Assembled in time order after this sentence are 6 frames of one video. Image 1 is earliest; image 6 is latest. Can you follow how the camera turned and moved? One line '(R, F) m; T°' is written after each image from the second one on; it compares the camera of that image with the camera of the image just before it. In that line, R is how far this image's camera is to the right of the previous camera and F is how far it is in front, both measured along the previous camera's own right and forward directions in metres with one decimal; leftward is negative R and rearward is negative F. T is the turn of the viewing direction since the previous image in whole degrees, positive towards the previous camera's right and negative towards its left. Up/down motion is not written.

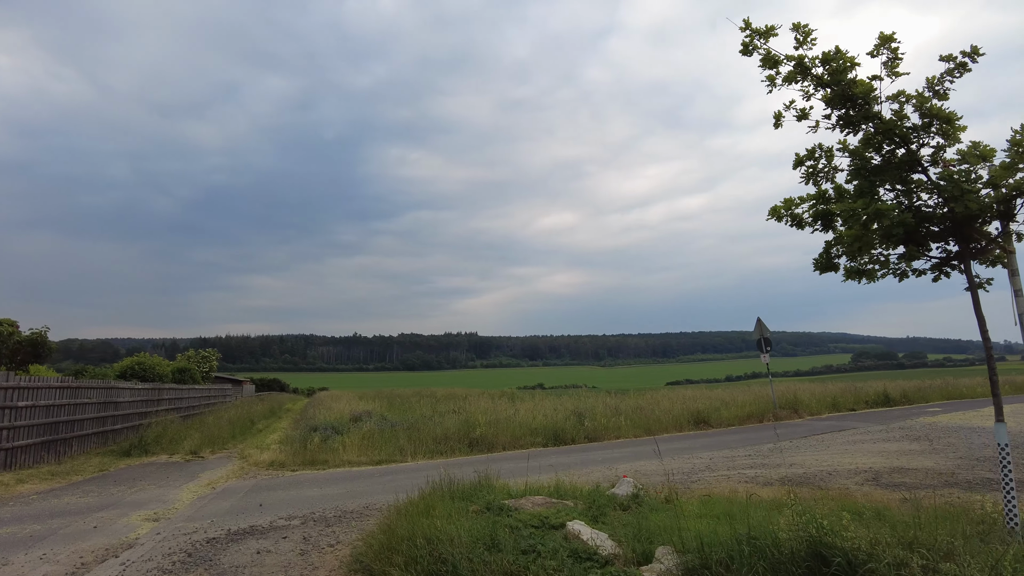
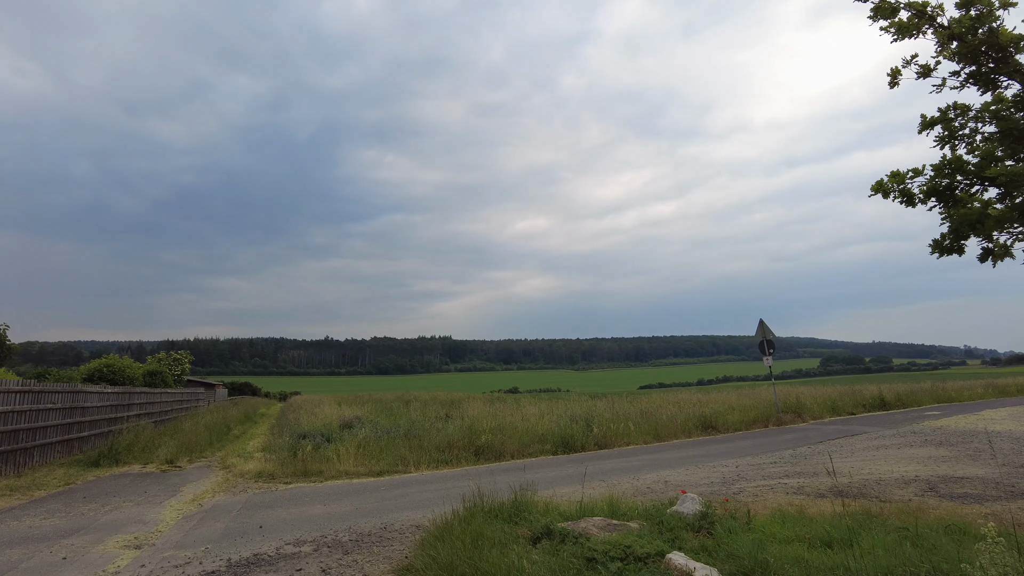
(-0.6, +0.9) m; +2°
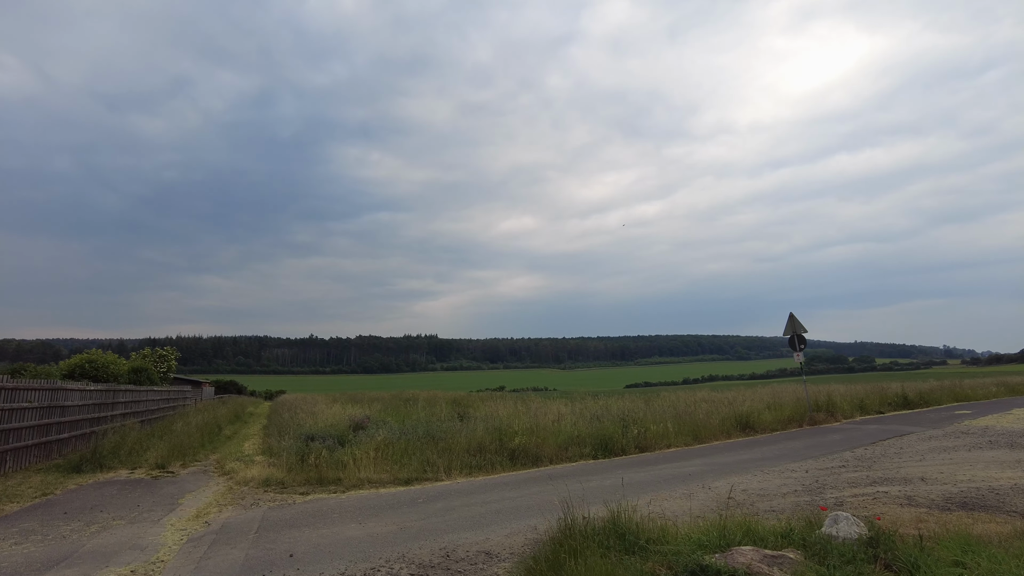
(-0.8, +1.2) m; +1°
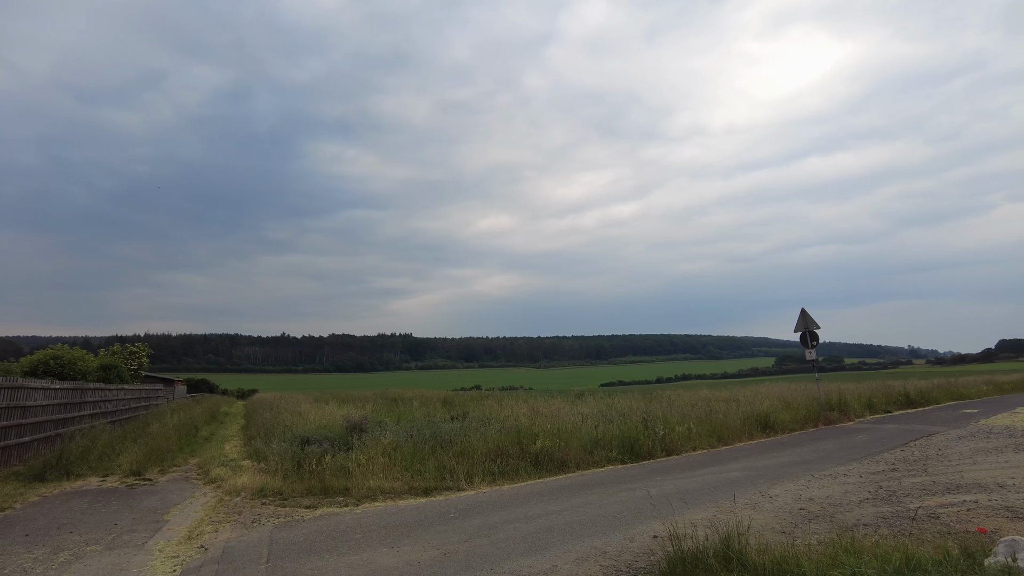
(-0.7, +1.0) m; +2°
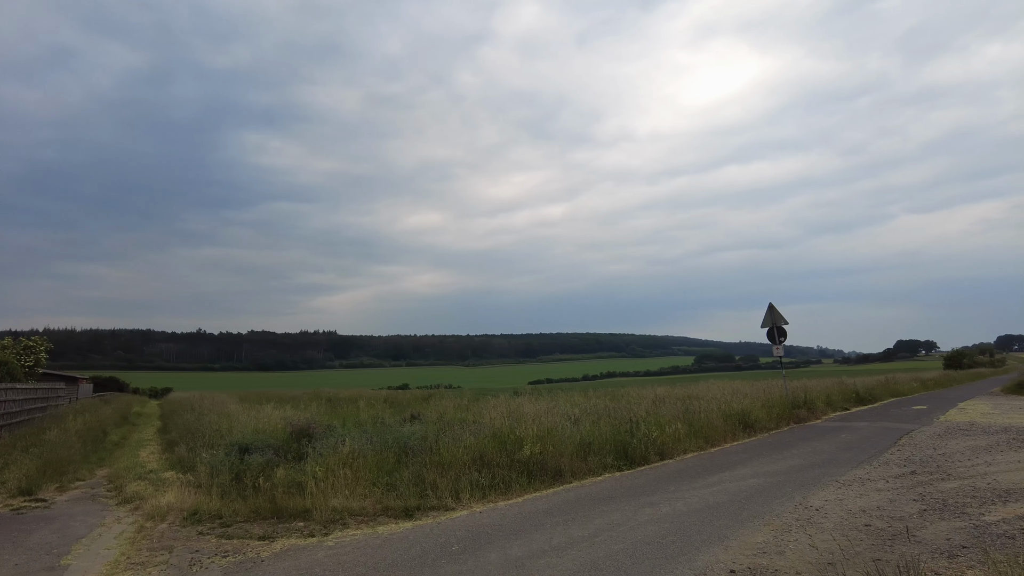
(-0.7, +1.4) m; +6°
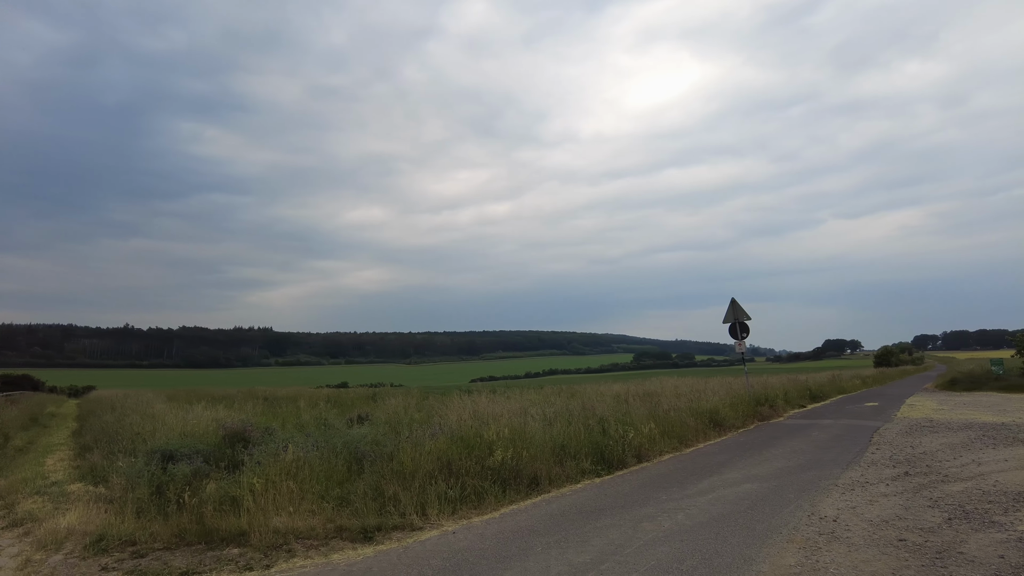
(-0.3, +1.0) m; +5°
